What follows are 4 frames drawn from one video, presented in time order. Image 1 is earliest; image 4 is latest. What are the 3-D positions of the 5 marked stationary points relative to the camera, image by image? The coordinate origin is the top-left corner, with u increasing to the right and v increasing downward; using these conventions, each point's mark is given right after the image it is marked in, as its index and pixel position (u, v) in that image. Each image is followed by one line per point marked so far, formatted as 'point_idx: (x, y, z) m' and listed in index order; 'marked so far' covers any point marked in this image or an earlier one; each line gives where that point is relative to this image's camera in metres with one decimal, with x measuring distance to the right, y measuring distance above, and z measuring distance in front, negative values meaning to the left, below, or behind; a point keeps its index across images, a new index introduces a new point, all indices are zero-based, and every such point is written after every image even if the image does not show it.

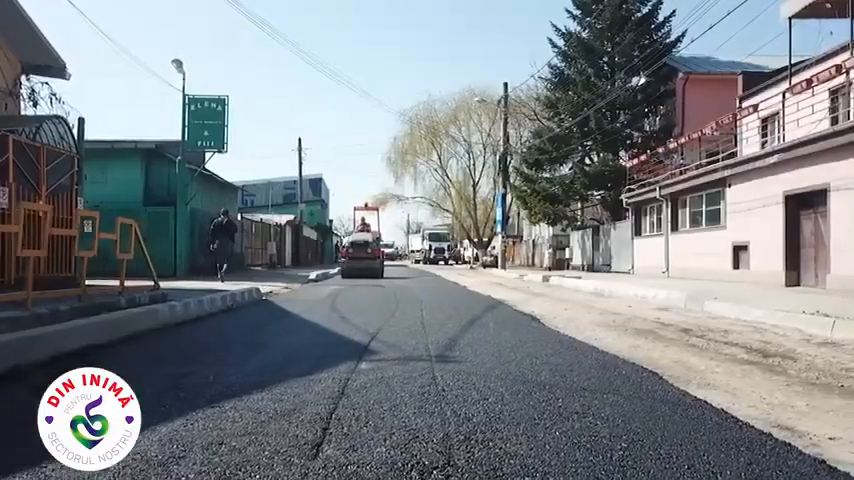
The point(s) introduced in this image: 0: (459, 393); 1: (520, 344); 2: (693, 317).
0: (+0.2, -1.0, +4.8) m
1: (+0.9, -1.0, +7.5) m
2: (+4.8, -1.4, +13.8) m
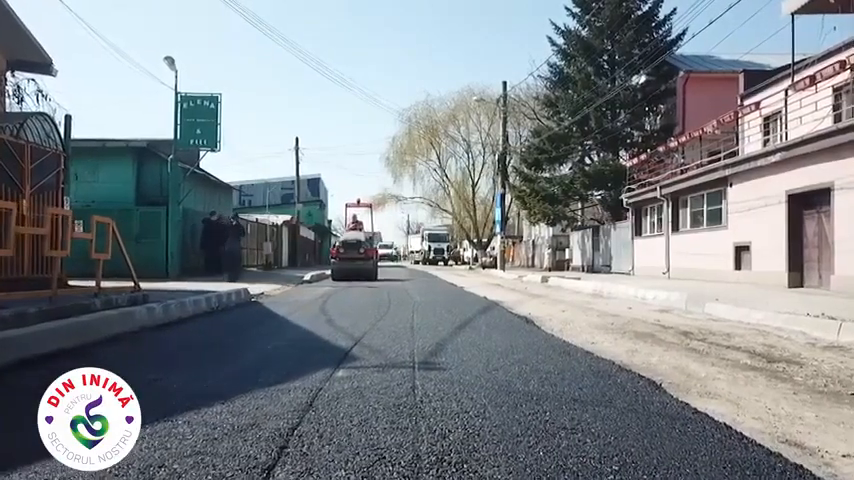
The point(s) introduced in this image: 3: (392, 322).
0: (+0.1, -0.9, +4.4) m
1: (+0.8, -1.0, +7.0) m
2: (+4.6, -1.4, +13.4) m
3: (-0.4, -1.1, +10.0) m
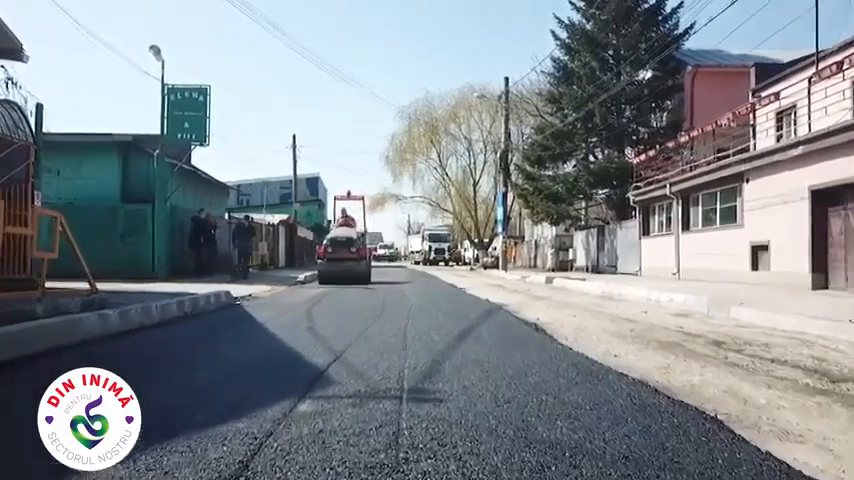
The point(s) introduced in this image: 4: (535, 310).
0: (0.0, -0.9, +3.1) m
1: (+0.7, -1.0, +5.7) m
2: (+4.6, -1.3, +12.1) m
3: (-0.5, -1.0, +8.7) m
4: (+2.1, -1.4, +15.0) m
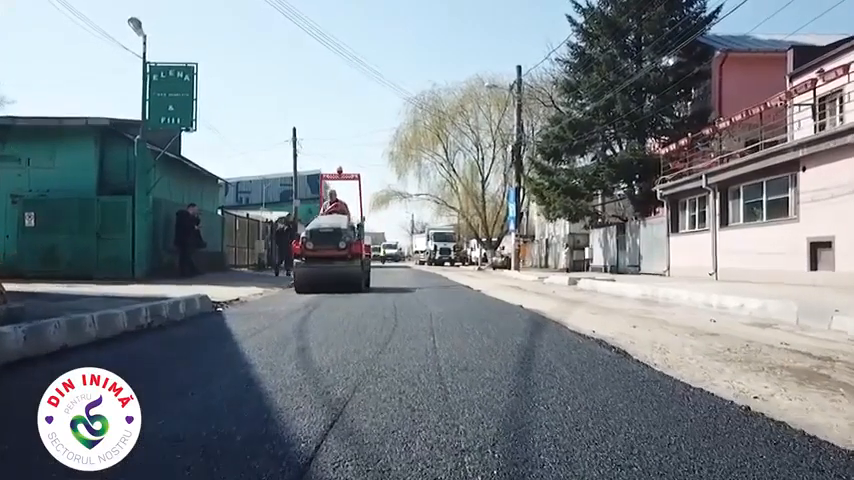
0: (+0.3, -0.8, +0.4) m
1: (+1.0, -0.8, +3.0) m
2: (+4.9, -1.2, +9.4) m
3: (-0.2, -0.9, +6.0) m
4: (+2.4, -1.2, +12.3) m
